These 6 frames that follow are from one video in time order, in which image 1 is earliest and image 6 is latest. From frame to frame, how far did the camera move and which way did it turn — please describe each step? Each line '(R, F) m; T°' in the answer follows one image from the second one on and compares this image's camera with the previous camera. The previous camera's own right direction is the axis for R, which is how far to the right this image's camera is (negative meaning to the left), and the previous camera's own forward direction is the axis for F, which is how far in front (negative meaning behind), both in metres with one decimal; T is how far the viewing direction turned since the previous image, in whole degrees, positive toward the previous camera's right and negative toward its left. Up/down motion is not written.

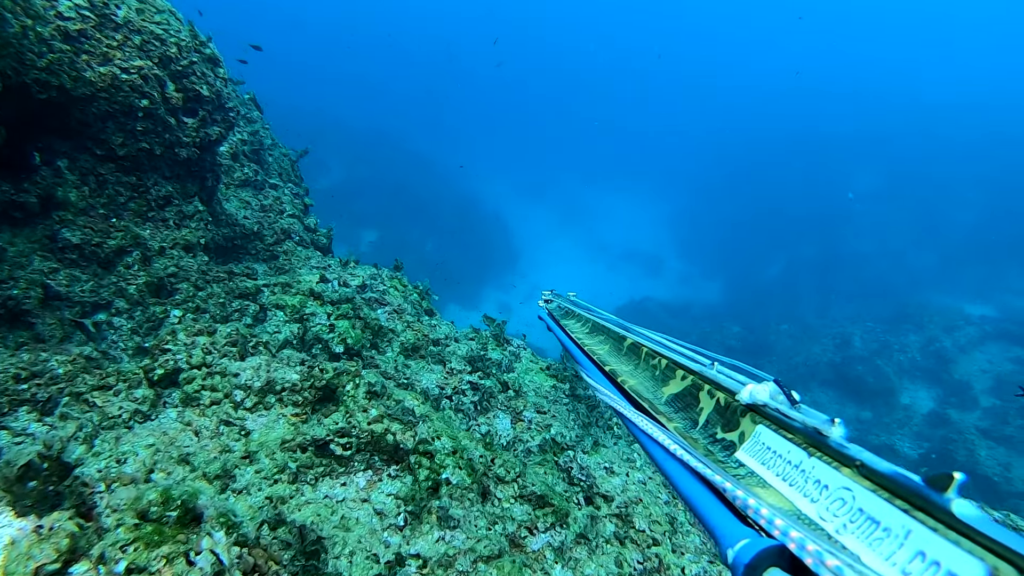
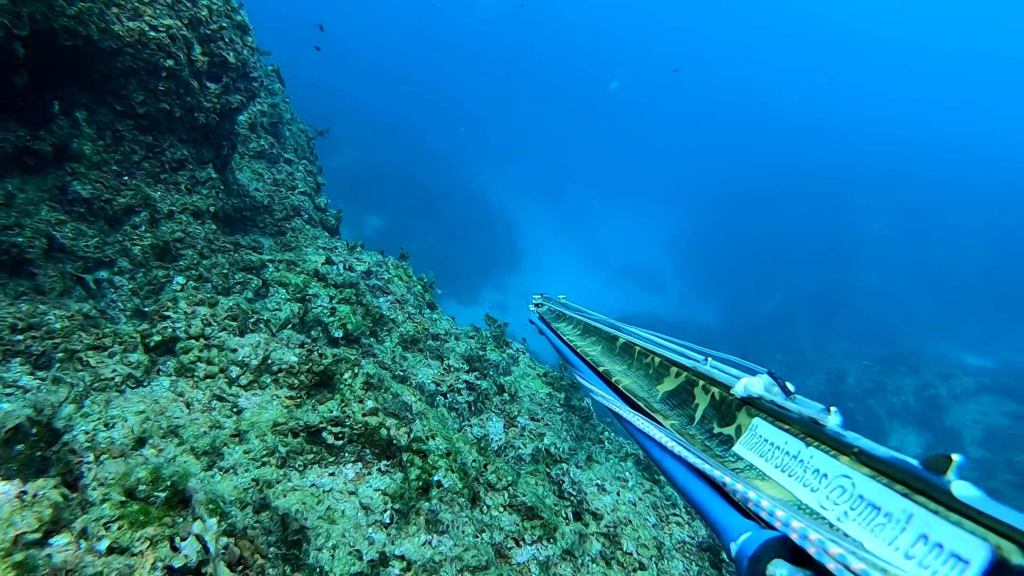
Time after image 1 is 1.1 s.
(-0.1, +0.1) m; 0°
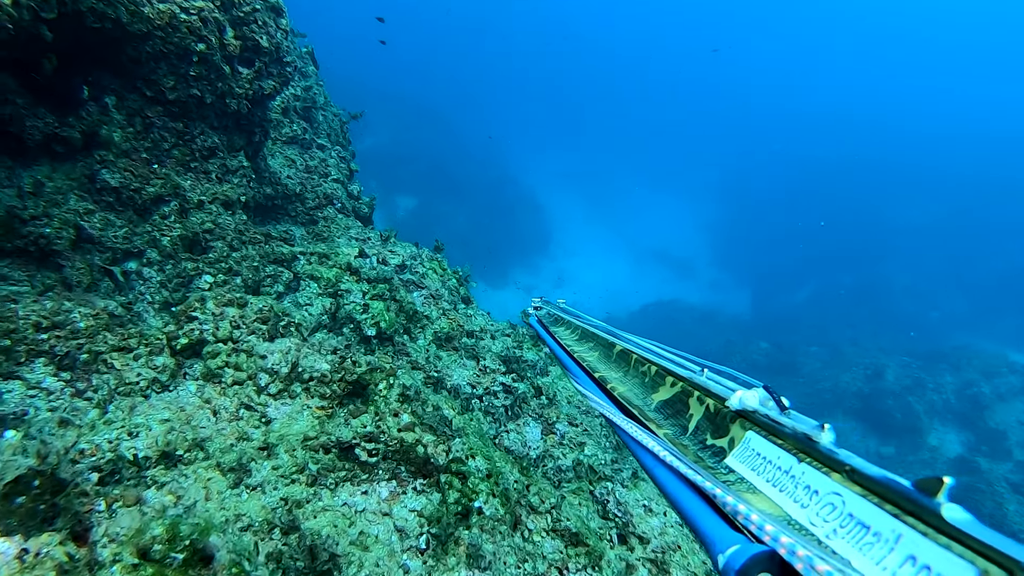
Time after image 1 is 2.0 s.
(-0.1, +0.3) m; -2°
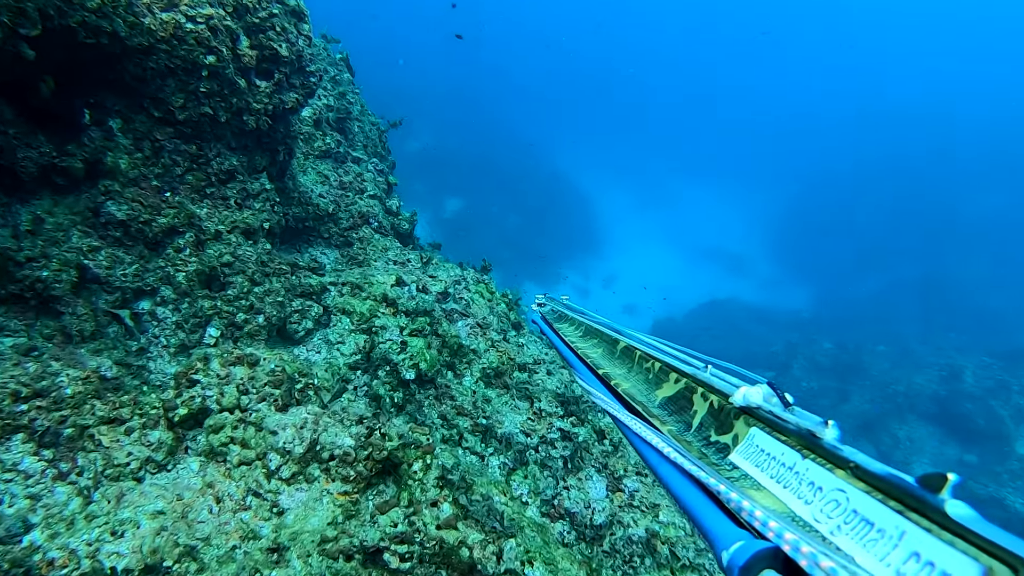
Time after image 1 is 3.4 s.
(0.0, +0.7) m; -4°
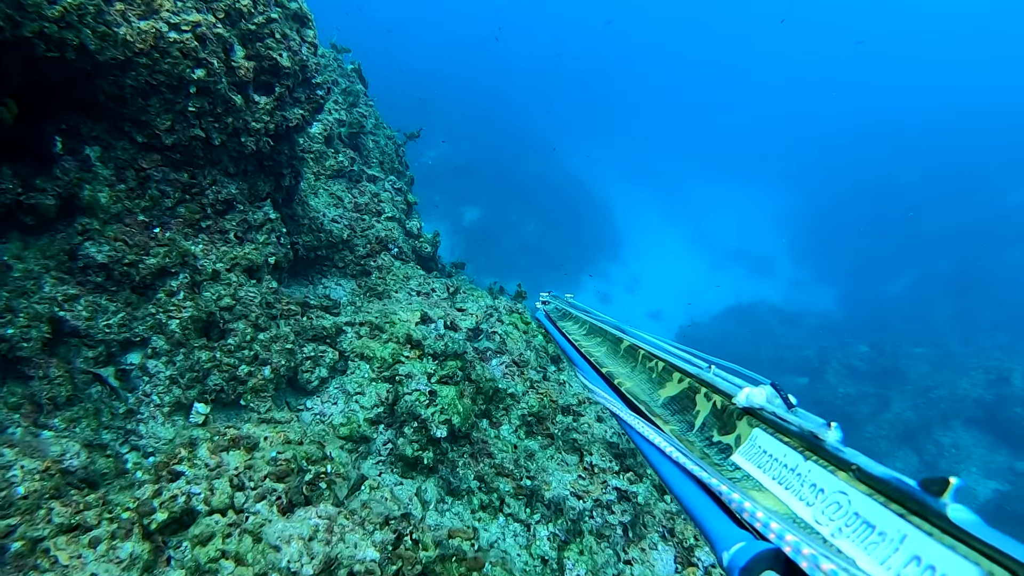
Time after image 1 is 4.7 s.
(-0.1, +0.6) m; -1°
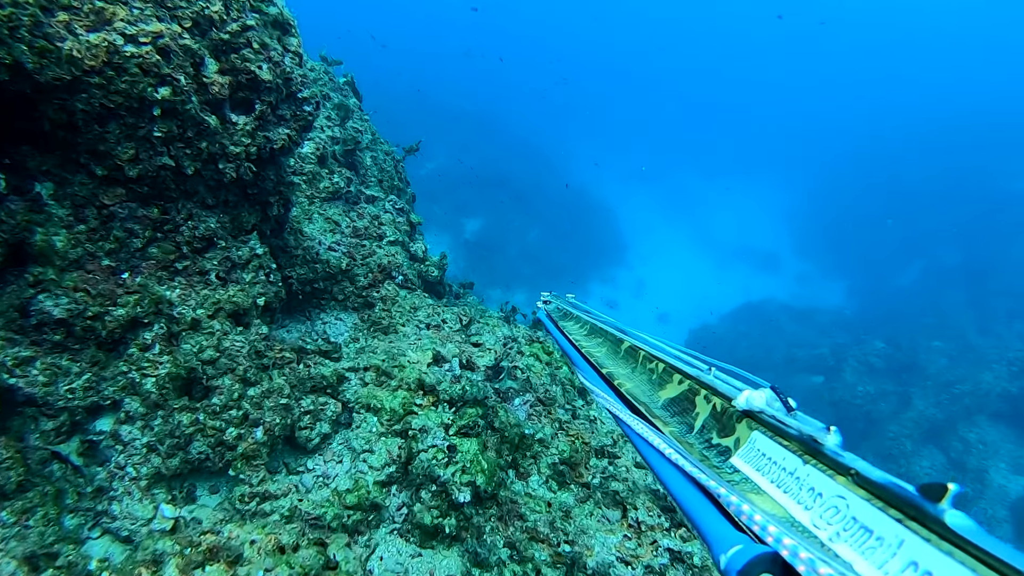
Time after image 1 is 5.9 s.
(-0.1, +0.5) m; 0°
